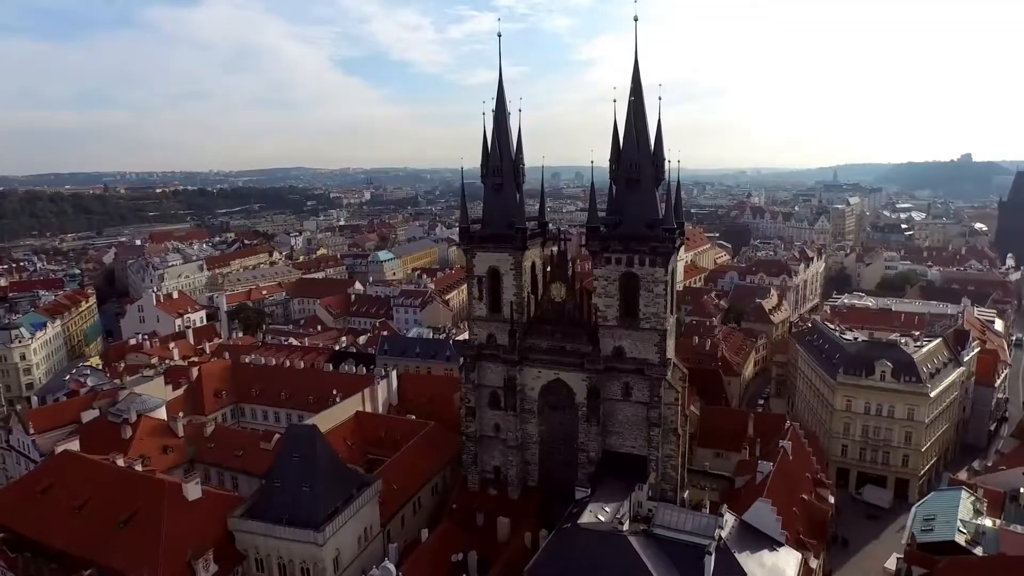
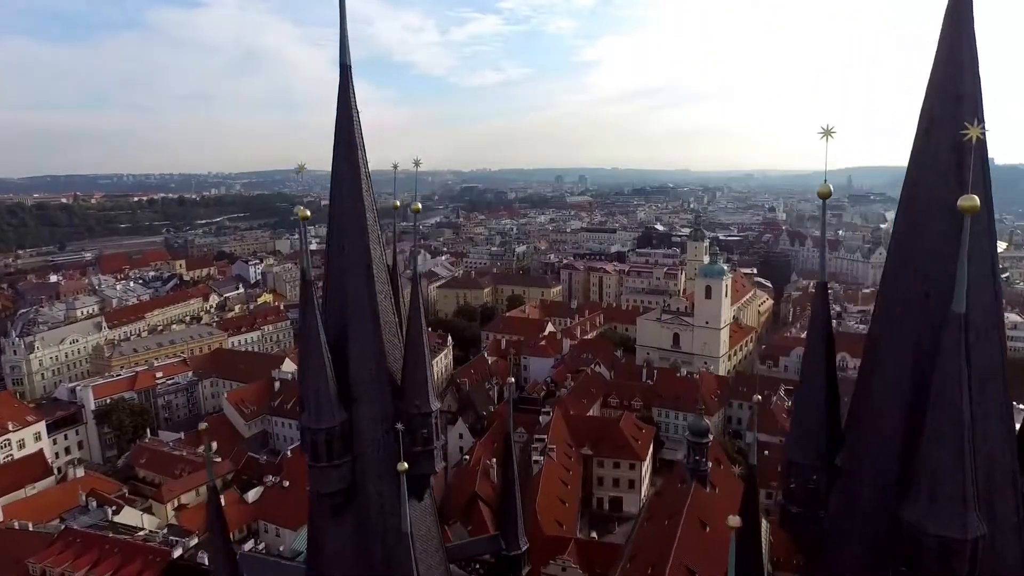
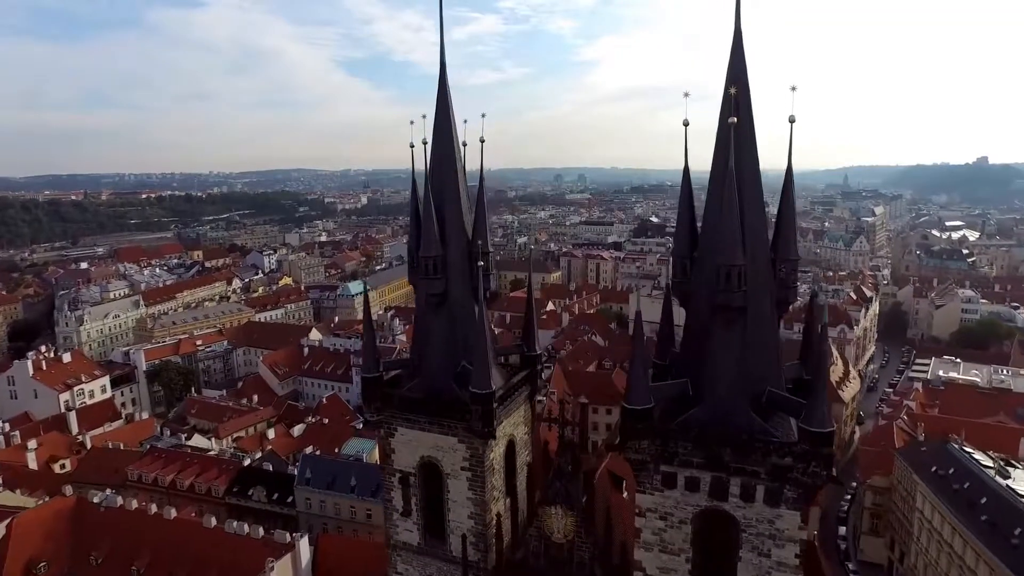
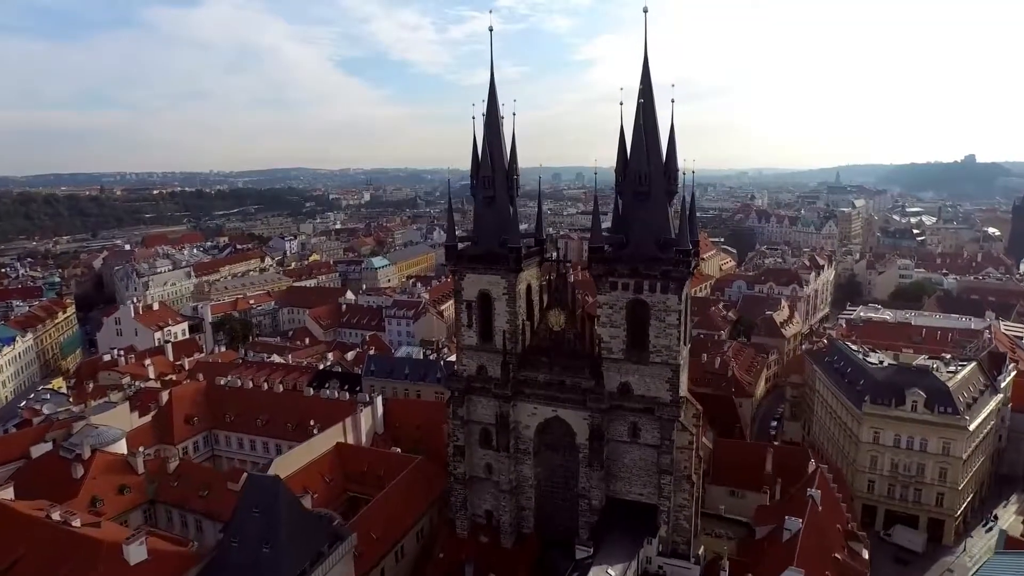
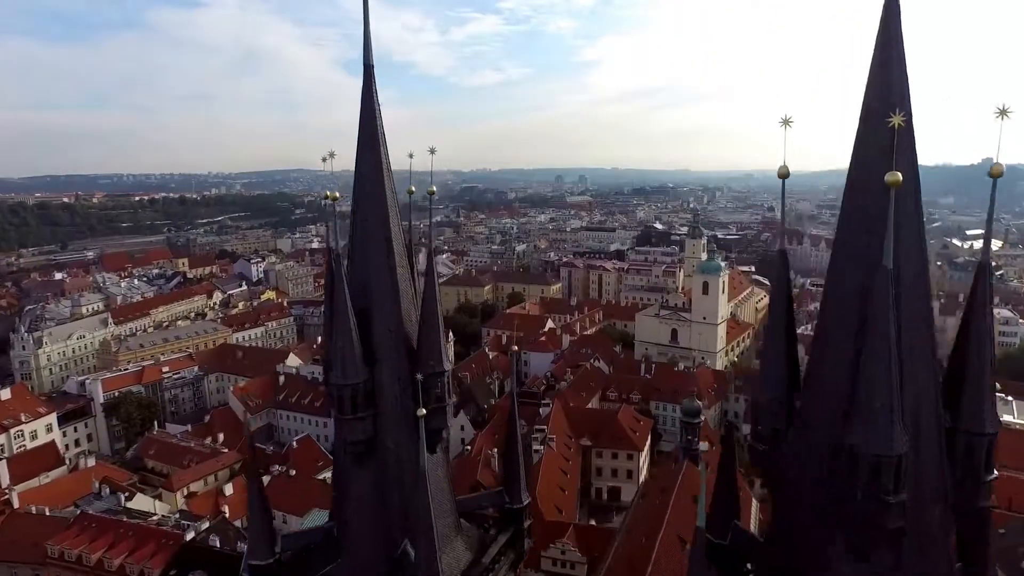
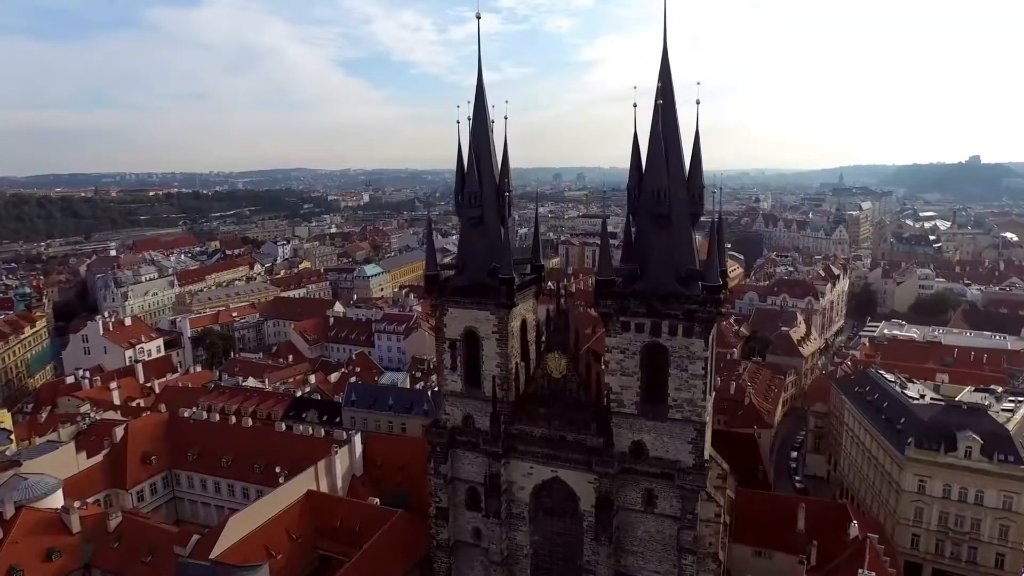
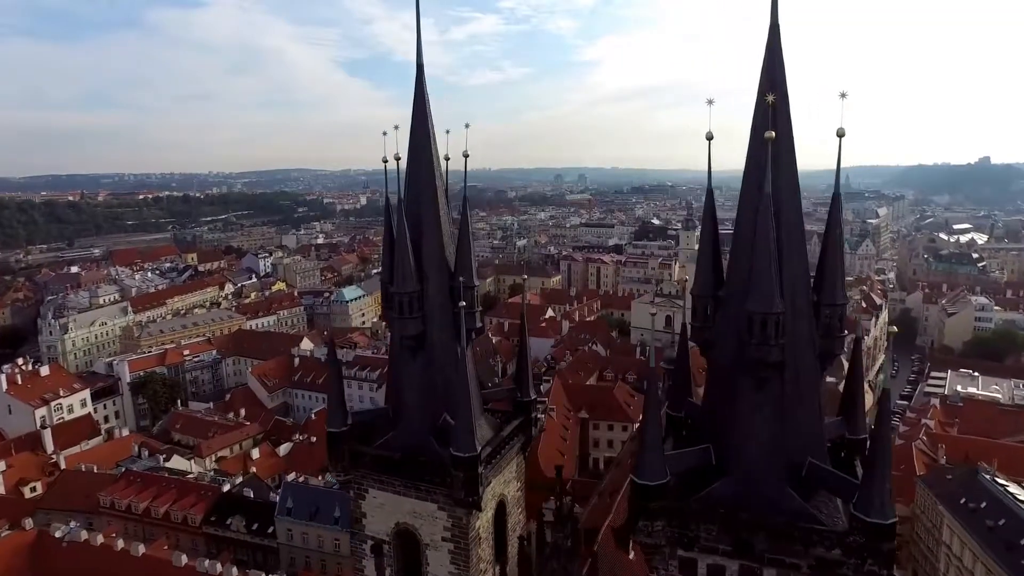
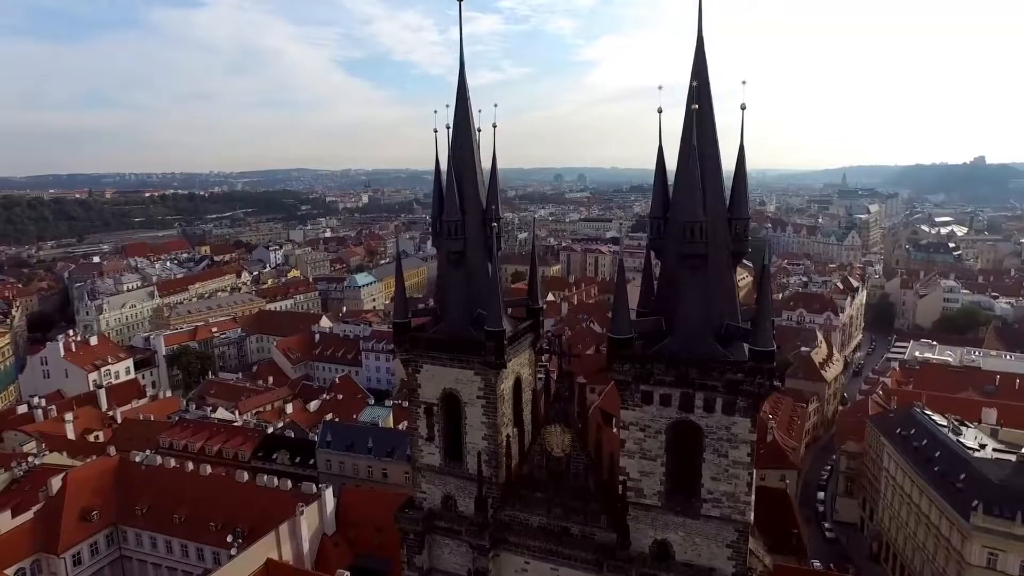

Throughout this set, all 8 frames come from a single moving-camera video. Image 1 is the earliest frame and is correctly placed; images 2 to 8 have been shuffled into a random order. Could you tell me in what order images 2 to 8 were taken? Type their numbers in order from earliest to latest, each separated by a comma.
4, 6, 8, 3, 7, 5, 2
